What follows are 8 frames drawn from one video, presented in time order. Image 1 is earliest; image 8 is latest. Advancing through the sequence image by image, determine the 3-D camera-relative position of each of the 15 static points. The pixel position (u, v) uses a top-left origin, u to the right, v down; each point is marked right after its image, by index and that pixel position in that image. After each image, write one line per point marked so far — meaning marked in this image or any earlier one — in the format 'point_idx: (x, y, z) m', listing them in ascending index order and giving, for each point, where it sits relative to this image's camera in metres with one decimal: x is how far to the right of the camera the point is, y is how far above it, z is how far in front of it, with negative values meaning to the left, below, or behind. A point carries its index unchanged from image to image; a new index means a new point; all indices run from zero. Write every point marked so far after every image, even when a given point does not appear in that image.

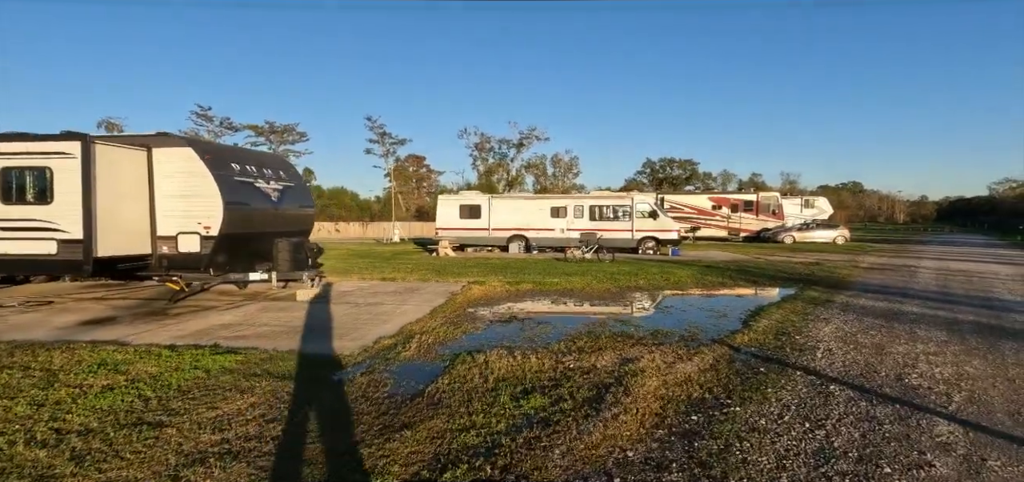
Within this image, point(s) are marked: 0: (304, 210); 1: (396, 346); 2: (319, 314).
0: (-4.5, +0.6, +11.5) m
1: (-1.5, -1.3, +6.6) m
2: (-3.2, -1.2, +8.9) m
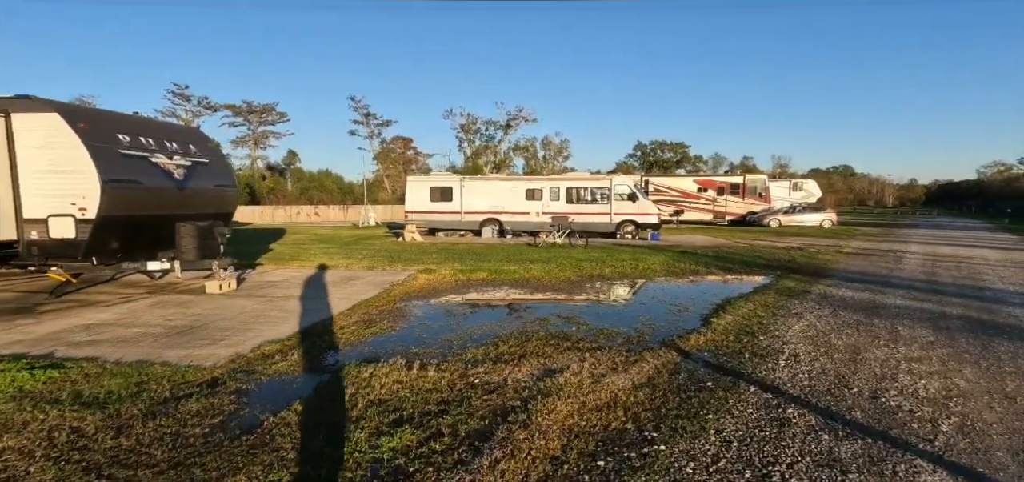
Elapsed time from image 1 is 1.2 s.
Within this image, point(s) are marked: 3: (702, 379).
0: (-5.5, +0.9, +10.3) m
1: (-2.4, -1.2, +5.5) m
2: (-4.2, -1.0, +7.7) m
3: (+1.7, -1.2, +4.9) m
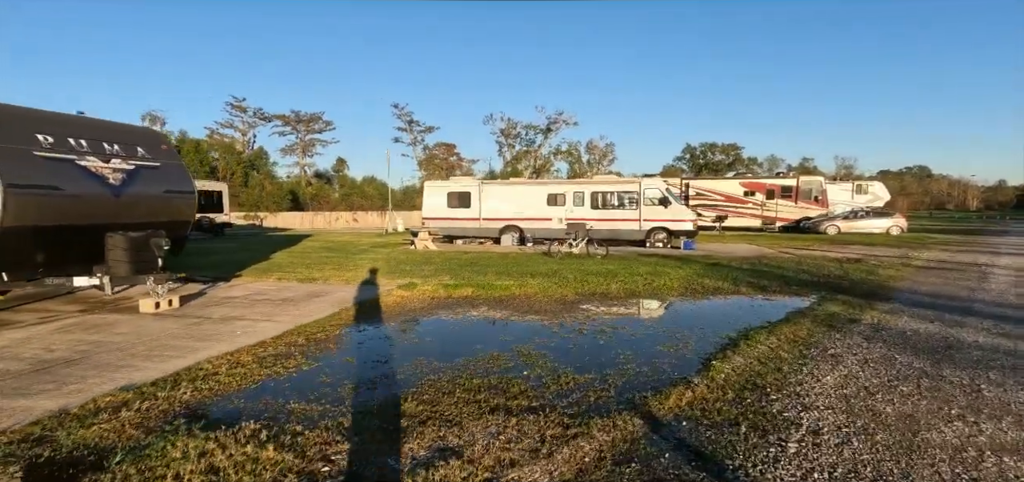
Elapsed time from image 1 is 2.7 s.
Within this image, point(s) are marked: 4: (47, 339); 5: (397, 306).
0: (-5.8, +0.7, +9.3) m
1: (-3.2, -1.3, +4.2) m
2: (-4.8, -1.2, +6.6) m
3: (+0.9, -1.4, +3.3) m
4: (-6.0, -1.2, +7.0) m
5: (-1.9, -1.1, +8.9) m
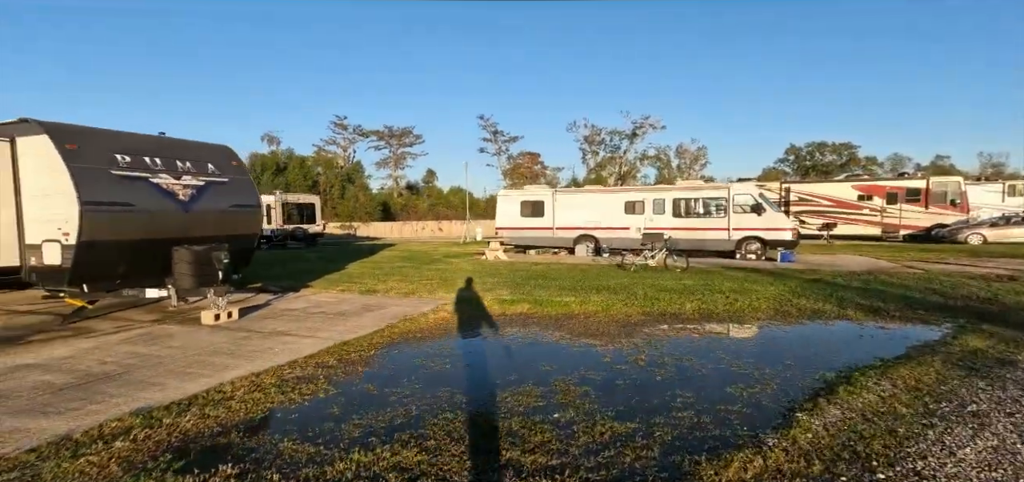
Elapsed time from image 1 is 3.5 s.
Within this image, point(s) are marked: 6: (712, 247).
0: (-4.8, +0.5, +9.5) m
1: (-3.1, -1.5, +4.0) m
2: (-4.2, -1.4, +6.6) m
3: (+0.8, -1.5, +2.4) m
4: (-5.4, -1.4, +7.2) m
5: (-1.0, -1.3, +8.5) m
6: (+7.4, -0.2, +19.9) m
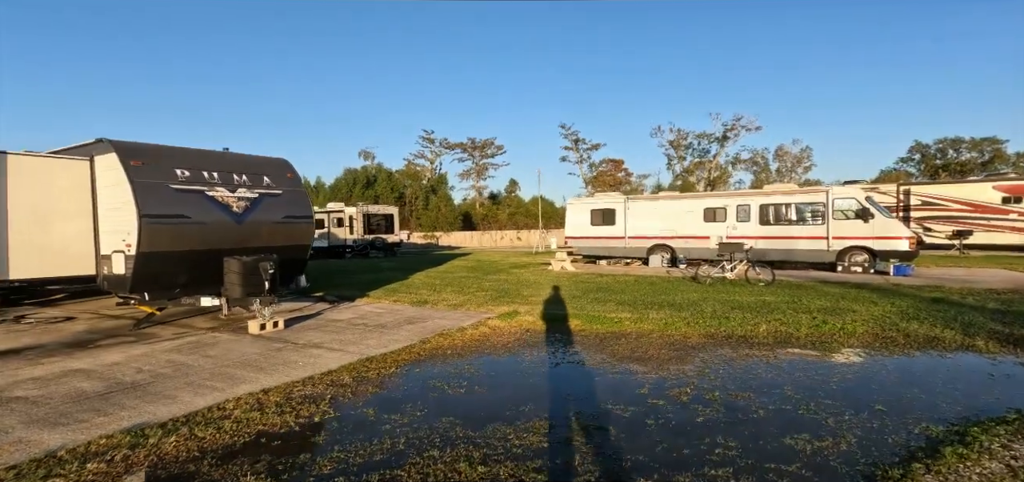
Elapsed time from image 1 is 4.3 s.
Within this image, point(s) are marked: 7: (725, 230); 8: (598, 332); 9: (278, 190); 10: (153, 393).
0: (-4.0, +0.3, +9.6) m
1: (-3.1, -1.6, +3.9) m
2: (-3.9, -1.5, +6.6) m
3: (+0.5, -1.6, +1.7) m
4: (-4.9, -1.5, +7.4) m
5: (-0.4, -1.4, +7.9) m
6: (+9.7, -0.6, +18.0) m
7: (+7.4, +0.4, +18.9) m
8: (+1.3, -1.4, +8.3) m
9: (-4.2, +0.9, +9.6) m
10: (-3.7, -1.5, +5.6) m
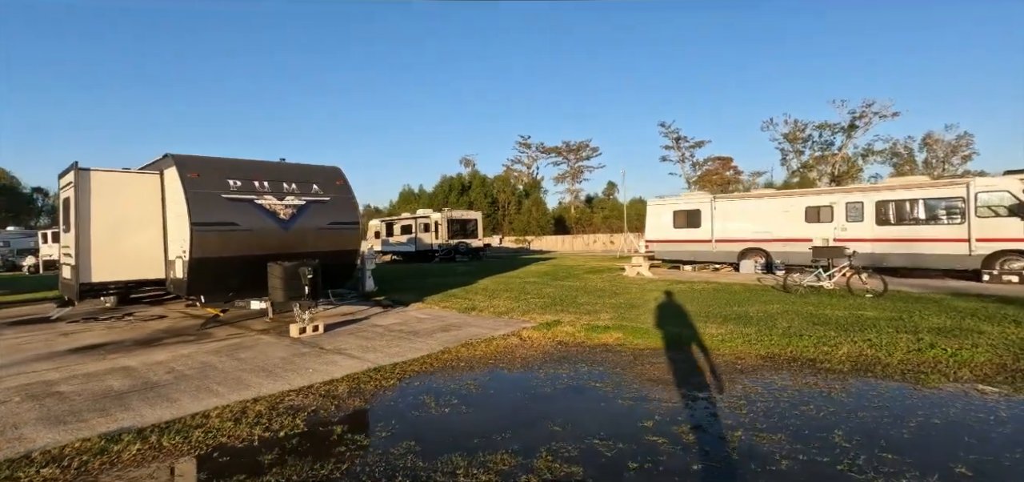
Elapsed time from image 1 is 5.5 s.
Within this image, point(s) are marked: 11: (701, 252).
0: (-3.2, +0.2, +9.7) m
1: (-3.5, -1.6, +3.9) m
2: (-3.7, -1.6, +6.8) m
3: (-0.3, -1.6, +1.1) m
4: (-4.5, -1.6, +7.7) m
5: (0.0, -1.5, +7.4) m
6: (+11.8, -0.7, +15.3) m
7: (+9.7, +0.2, +16.7) m
8: (+1.7, -1.5, +7.4) m
9: (-3.4, +0.8, +9.8) m
10: (-3.7, -1.6, +5.7) m
11: (+6.7, -0.4, +19.1) m
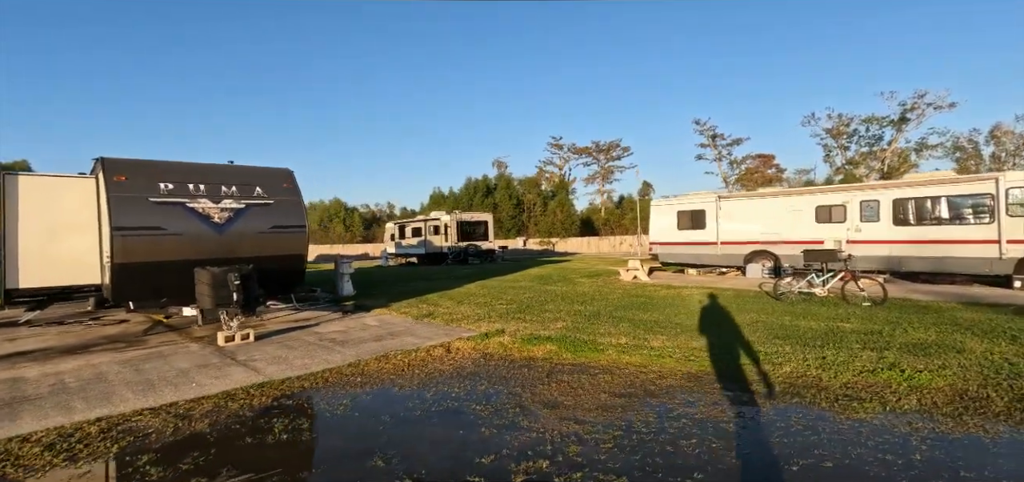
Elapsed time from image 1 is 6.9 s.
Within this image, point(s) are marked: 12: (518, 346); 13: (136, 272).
0: (-4.1, +0.2, +9.4) m
1: (-4.8, -1.7, +3.7) m
2: (-4.8, -1.6, +6.5) m
3: (-1.9, -1.7, +0.6) m
4: (-5.6, -1.6, +7.5) m
5: (-1.1, -1.6, +6.9) m
6: (+11.3, -0.7, +13.9) m
7: (+9.3, +0.2, +15.4) m
8: (+0.6, -1.5, +6.7) m
9: (-4.3, +0.7, +9.5) m
10: (-4.9, -1.7, +5.4) m
11: (+6.5, -0.4, +18.0) m
12: (+0.1, -1.5, +7.7) m
13: (-5.6, -0.4, +8.1) m
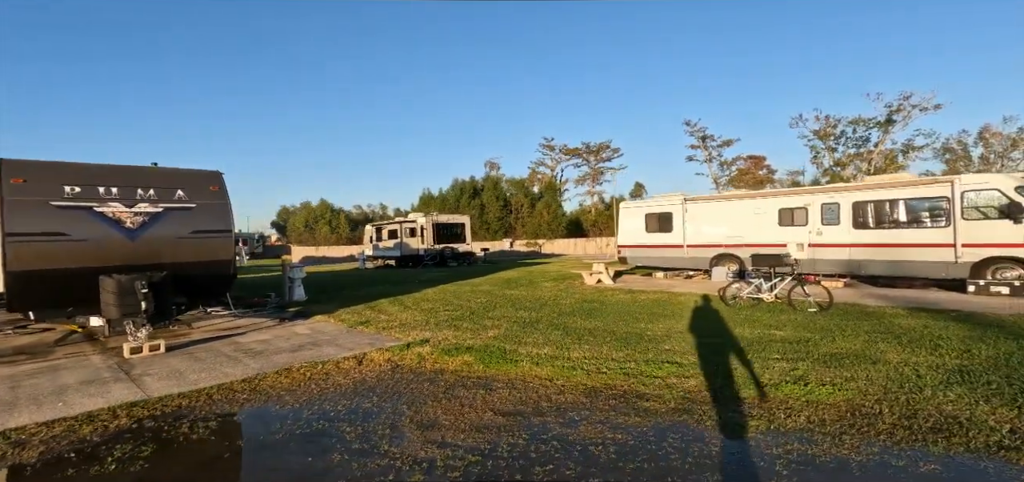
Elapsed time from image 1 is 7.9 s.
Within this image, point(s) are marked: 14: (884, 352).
0: (-5.2, +0.1, +9.1) m
1: (-5.9, -1.8, +3.3) m
2: (-5.9, -1.7, +6.2) m
3: (-3.0, -1.7, +0.3) m
4: (-6.7, -1.7, +7.1) m
5: (-2.2, -1.6, +6.5) m
6: (+10.1, -0.8, +13.6) m
7: (+8.1, +0.1, +15.1) m
8: (-0.5, -1.6, +6.4) m
9: (-5.5, +0.6, +9.1) m
10: (-6.0, -1.7, +5.1) m
11: (+5.3, -0.5, +17.7) m
12: (-1.0, -1.6, +7.4) m
13: (-6.8, -0.5, +7.8) m
14: (+4.3, -1.4, +6.2) m
